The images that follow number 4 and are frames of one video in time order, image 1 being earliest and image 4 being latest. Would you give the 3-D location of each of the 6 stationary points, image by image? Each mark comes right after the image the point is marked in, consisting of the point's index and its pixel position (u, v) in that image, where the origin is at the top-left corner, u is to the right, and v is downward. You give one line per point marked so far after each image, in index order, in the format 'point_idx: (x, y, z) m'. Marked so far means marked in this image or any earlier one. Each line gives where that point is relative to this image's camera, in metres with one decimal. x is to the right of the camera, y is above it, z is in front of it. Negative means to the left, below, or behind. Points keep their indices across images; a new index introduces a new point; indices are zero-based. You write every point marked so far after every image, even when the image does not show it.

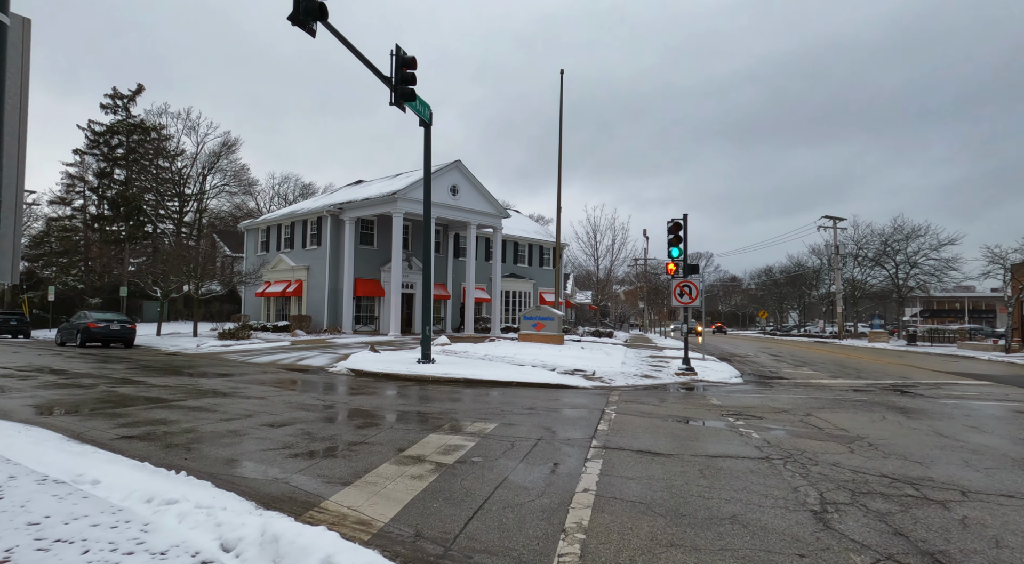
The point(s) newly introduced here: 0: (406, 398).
0: (-2.0, -2.2, +11.5) m
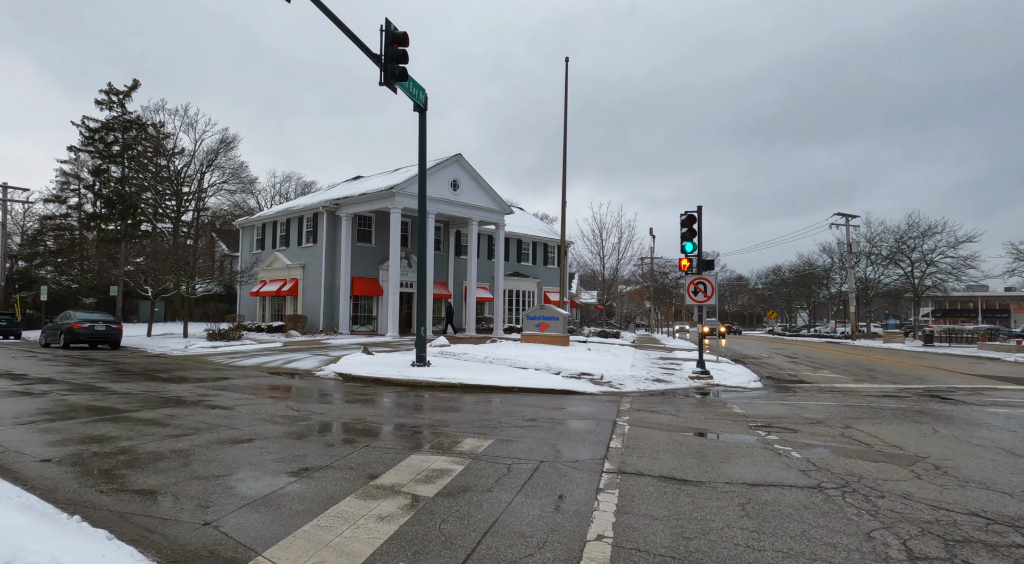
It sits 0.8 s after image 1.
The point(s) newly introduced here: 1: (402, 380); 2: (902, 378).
0: (-2.0, -2.1, +10.3) m
1: (-2.3, -2.1, +12.9) m
2: (+11.6, -2.8, +18.1) m
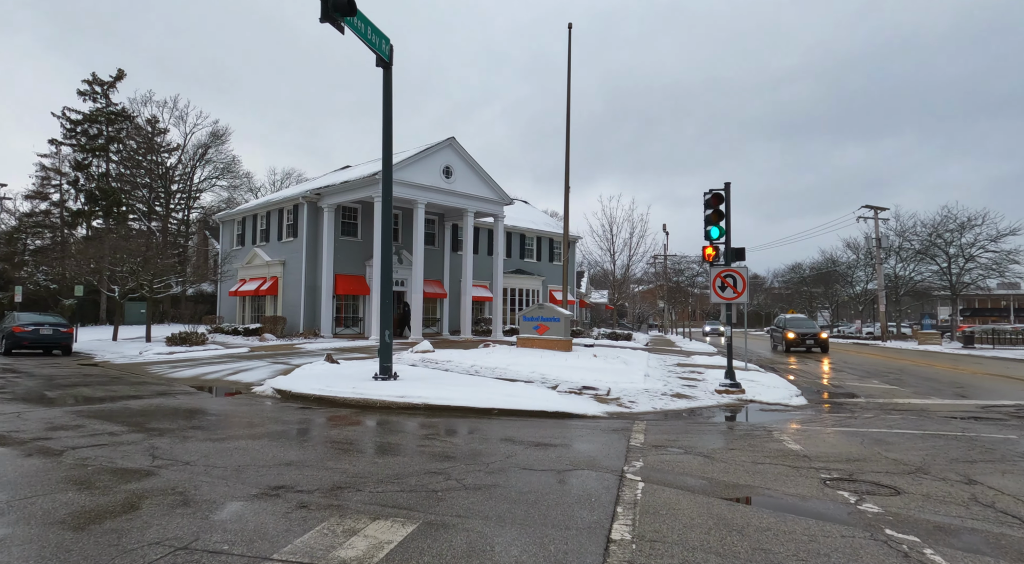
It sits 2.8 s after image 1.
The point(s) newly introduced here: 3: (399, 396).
0: (-2.4, -2.0, +7.6) m
1: (-2.6, -1.9, +10.2) m
2: (+11.4, -2.7, +15.2) m
3: (-1.9, -1.9, +10.1) m
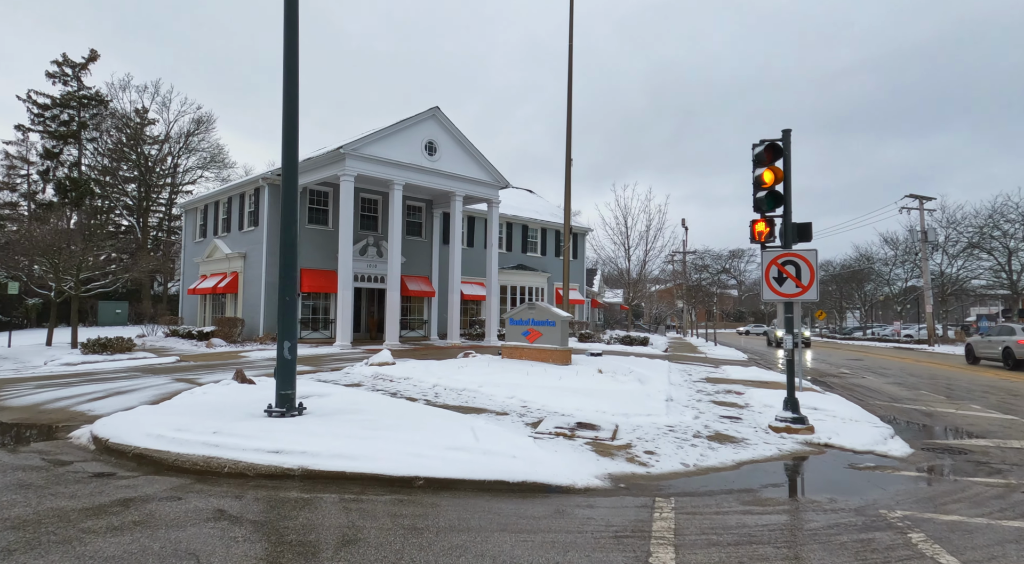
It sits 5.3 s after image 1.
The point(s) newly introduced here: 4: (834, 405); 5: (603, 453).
0: (-3.0, -1.8, +3.8) m
1: (-3.2, -1.8, +6.4) m
2: (+10.9, -2.5, +11.0) m
3: (-2.4, -1.7, +6.3) m
4: (+5.7, -2.2, +10.7) m
5: (+1.1, -2.1, +7.2) m
